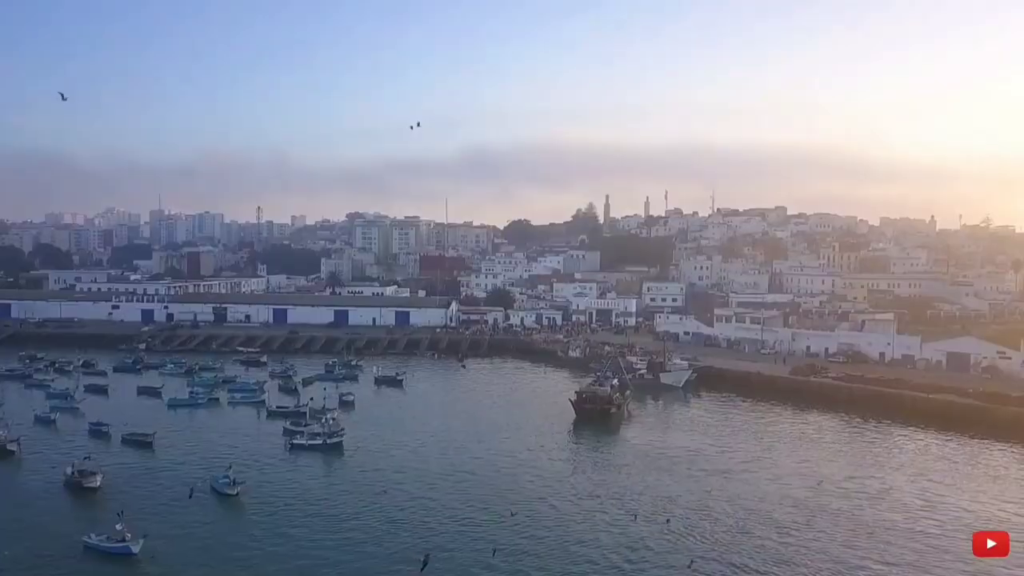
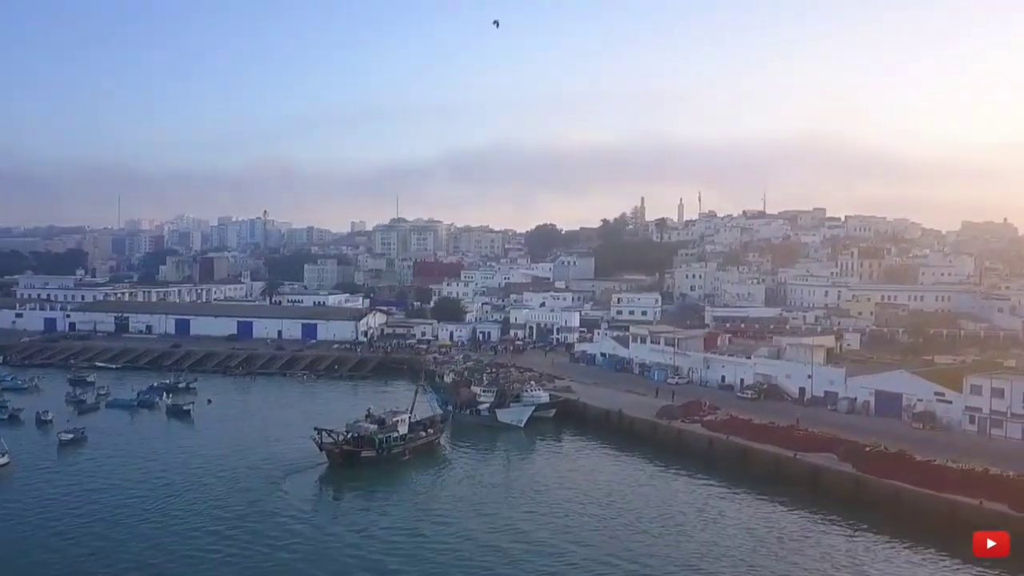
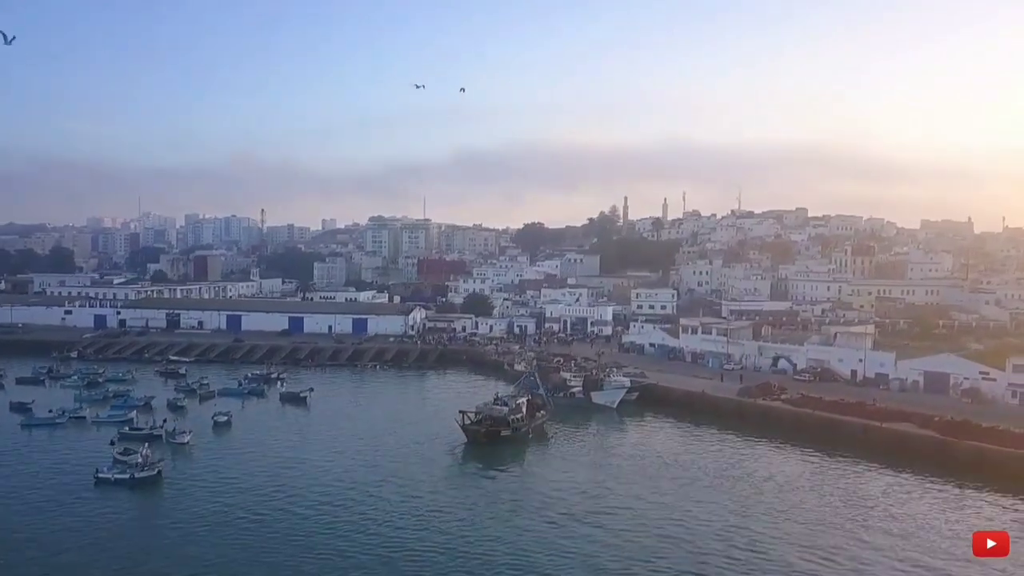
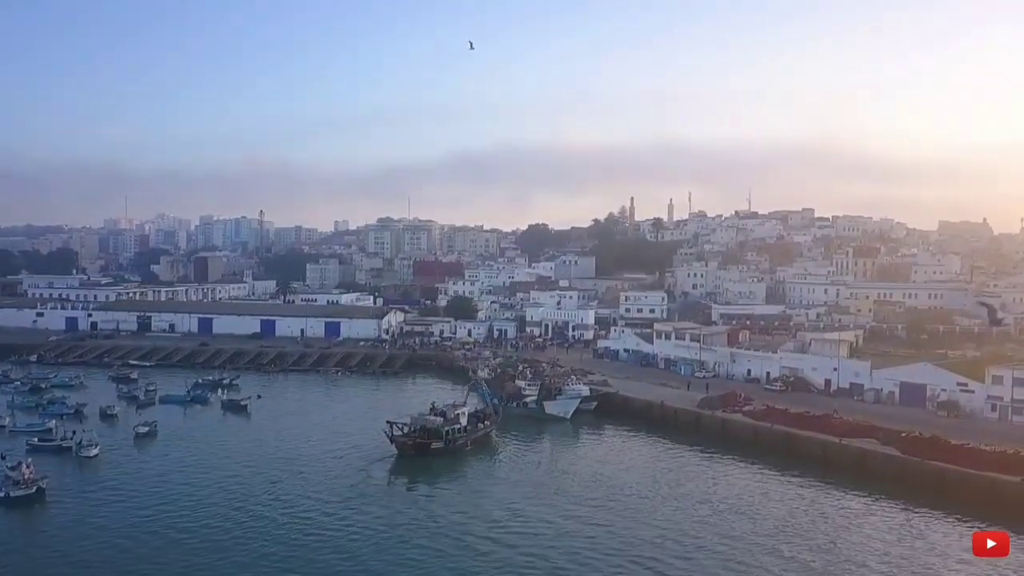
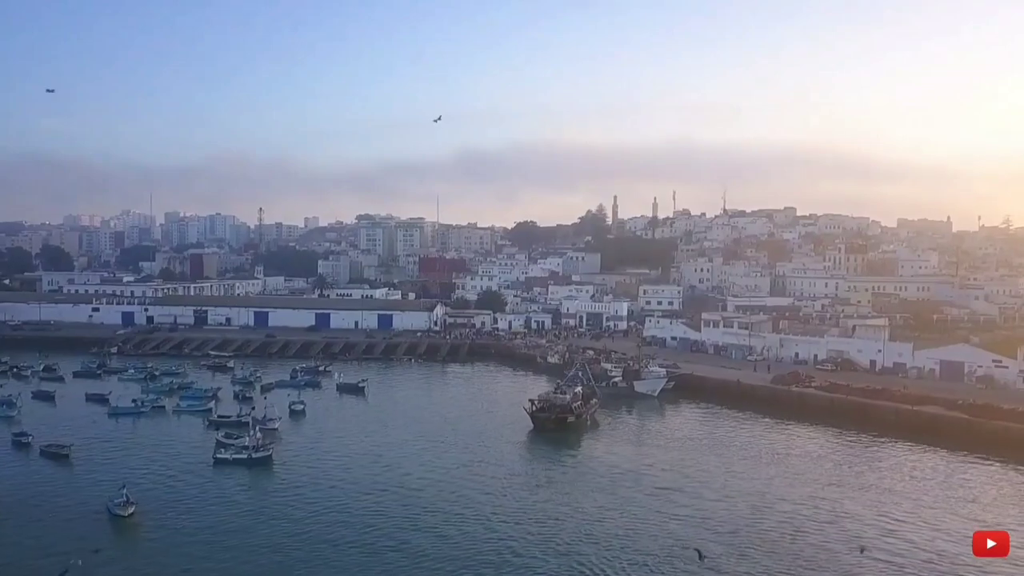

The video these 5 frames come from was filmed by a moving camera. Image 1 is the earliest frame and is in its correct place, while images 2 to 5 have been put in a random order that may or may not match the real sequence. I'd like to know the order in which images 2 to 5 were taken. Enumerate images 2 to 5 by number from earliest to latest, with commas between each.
5, 3, 4, 2
